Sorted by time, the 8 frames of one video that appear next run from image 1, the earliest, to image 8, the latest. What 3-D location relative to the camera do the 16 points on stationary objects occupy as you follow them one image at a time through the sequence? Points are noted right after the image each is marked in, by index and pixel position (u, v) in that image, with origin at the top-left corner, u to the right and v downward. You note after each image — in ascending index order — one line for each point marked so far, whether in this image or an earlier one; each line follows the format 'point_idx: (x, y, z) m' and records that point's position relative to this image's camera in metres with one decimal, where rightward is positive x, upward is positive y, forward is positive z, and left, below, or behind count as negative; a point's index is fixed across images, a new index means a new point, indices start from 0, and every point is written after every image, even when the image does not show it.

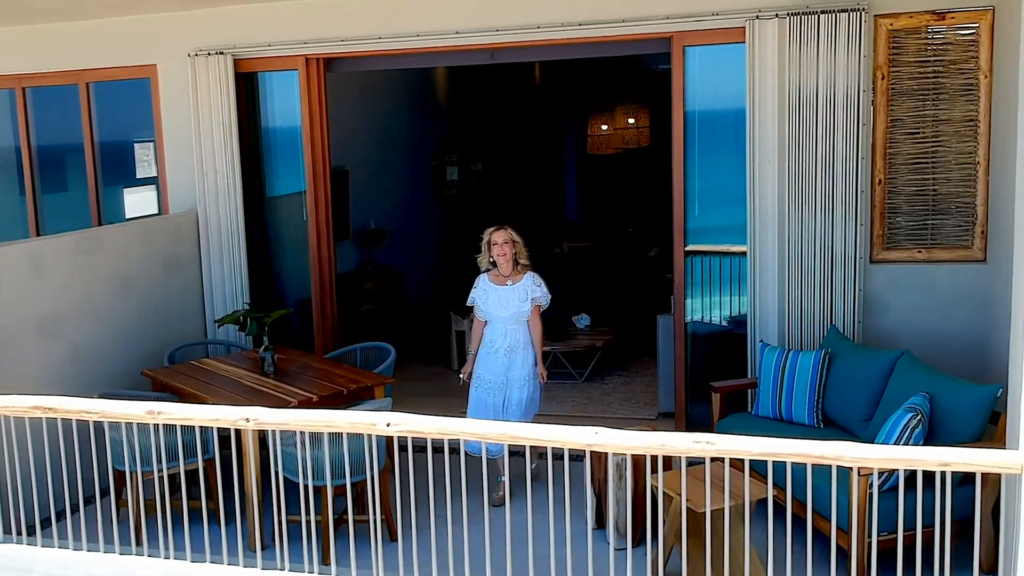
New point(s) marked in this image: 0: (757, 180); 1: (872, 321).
0: (+1.6, +0.7, +5.9) m
1: (+2.3, -0.2, +6.0) m
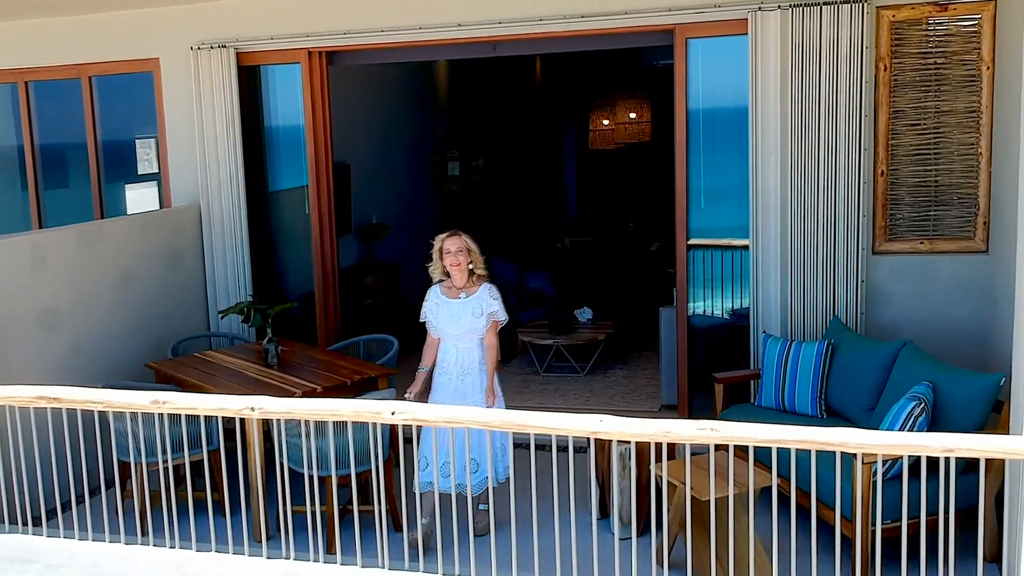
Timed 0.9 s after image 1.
0: (+1.6, +0.8, +5.9) m
1: (+2.3, -0.1, +6.0) m
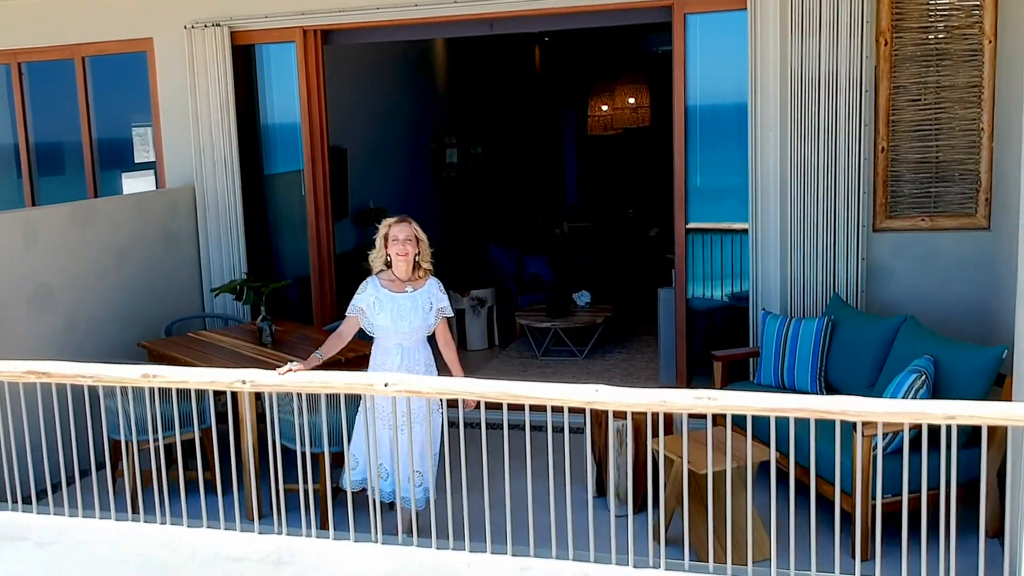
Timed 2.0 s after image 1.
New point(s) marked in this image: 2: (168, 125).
0: (+1.6, +0.9, +5.9) m
1: (+2.3, 0.0, +5.9) m
2: (-2.6, +1.3, +7.1) m
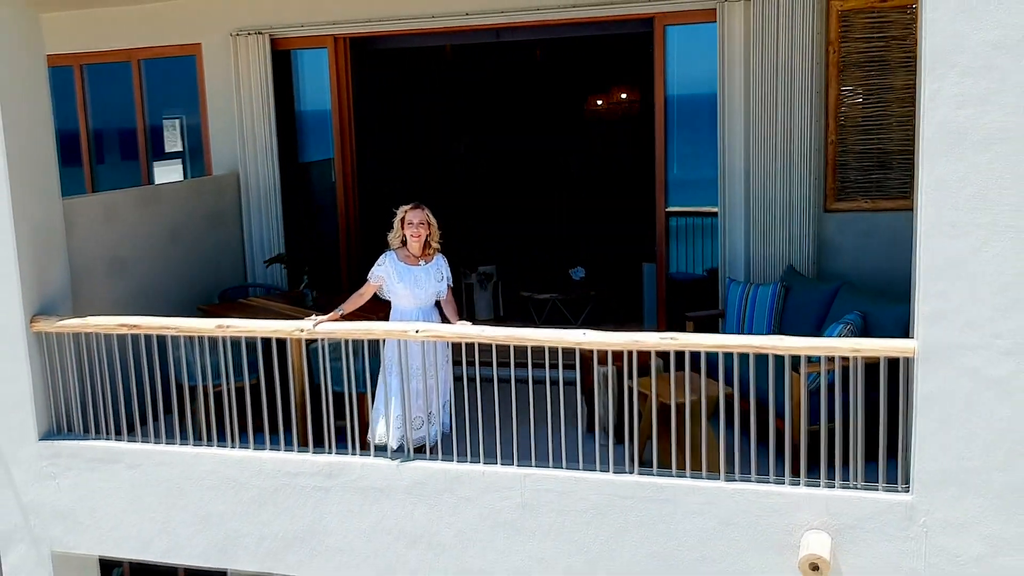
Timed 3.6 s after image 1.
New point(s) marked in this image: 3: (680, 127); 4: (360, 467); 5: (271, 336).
0: (+1.6, +1.1, +6.9) m
1: (+2.4, +0.2, +6.9) m
2: (-2.6, +1.5, +8.1) m
3: (+1.3, +1.2, +7.1) m
4: (-0.9, -1.0, +5.2) m
5: (-1.4, -0.3, +5.3) m
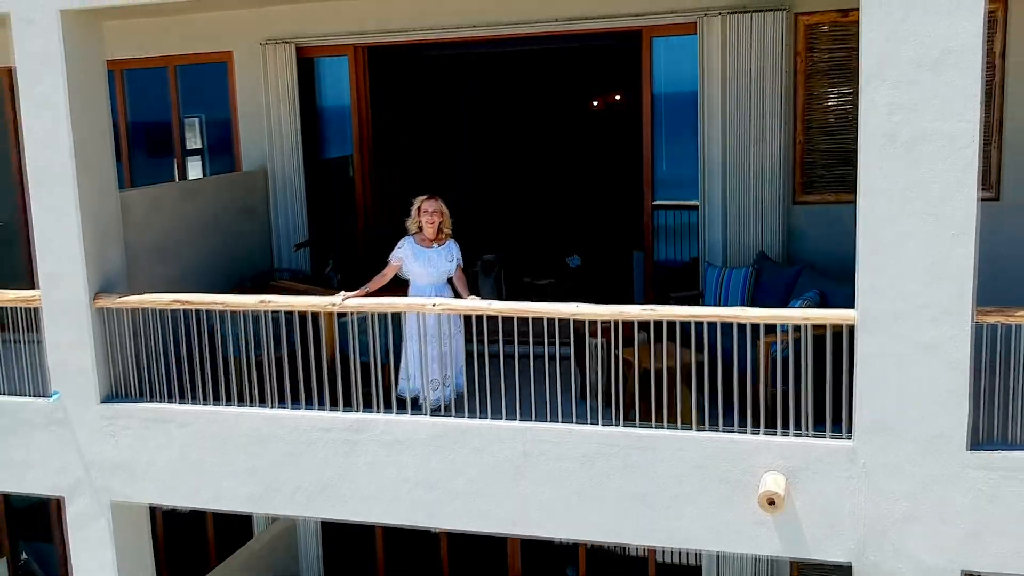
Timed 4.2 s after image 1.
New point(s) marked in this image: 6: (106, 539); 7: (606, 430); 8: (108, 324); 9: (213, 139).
0: (+1.6, +1.2, +7.7) m
1: (+2.4, +0.3, +7.8) m
2: (-2.6, +1.6, +8.9) m
3: (+1.3, +1.4, +8.0) m
4: (-0.8, -0.9, +6.1) m
5: (-1.4, -0.1, +6.2) m
6: (-3.0, -1.9, +6.9) m
7: (+0.6, -0.9, +5.6) m
8: (-2.9, -0.3, +6.7) m
9: (-2.9, +1.5, +9.1) m
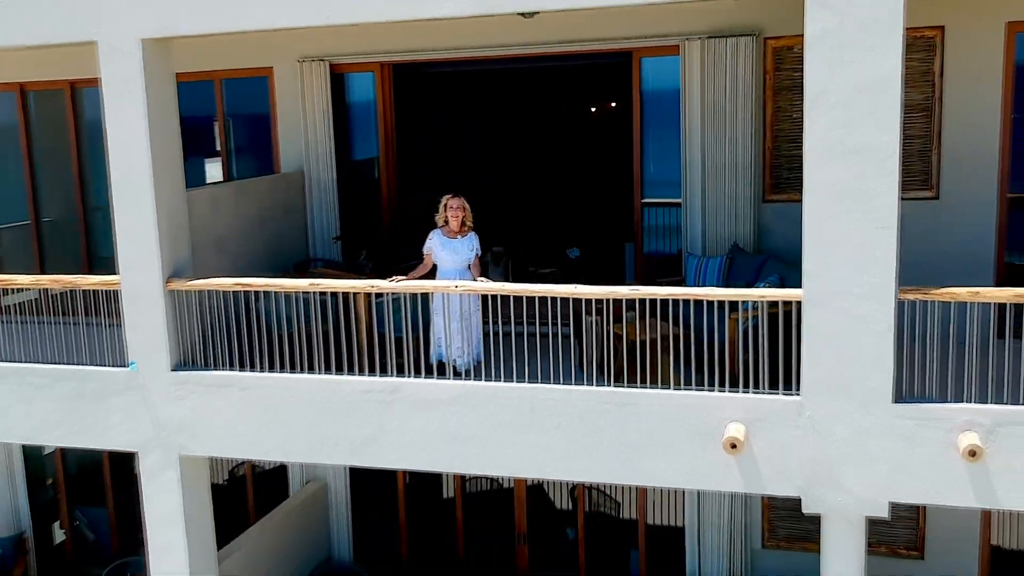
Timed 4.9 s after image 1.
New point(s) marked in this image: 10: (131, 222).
0: (+1.7, +1.4, +8.9) m
1: (+2.4, +0.5, +8.9) m
2: (-2.5, +1.7, +10.1) m
3: (+1.4, +1.5, +9.2) m
4: (-0.8, -0.8, +7.3) m
5: (-1.3, 0.0, +7.3) m
6: (-3.0, -1.8, +8.1) m
7: (+0.7, -0.8, +6.8) m
8: (-2.8, -0.1, +7.9) m
9: (-2.9, +1.6, +10.3) m
10: (-3.2, +0.6, +7.7) m
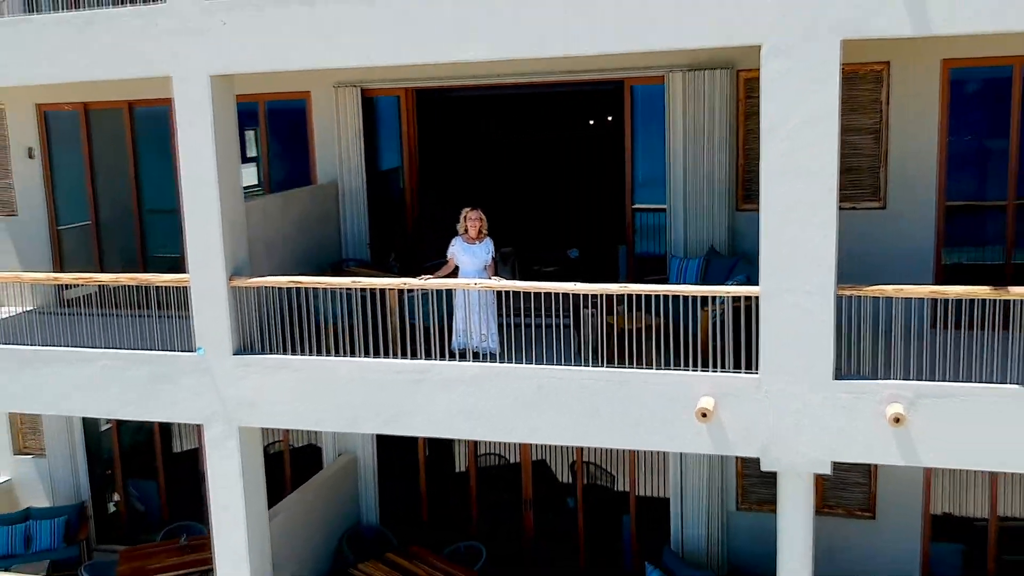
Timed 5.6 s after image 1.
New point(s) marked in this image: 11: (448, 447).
0: (+1.8, +1.4, +10.3) m
1: (+2.5, +0.5, +10.4) m
2: (-2.4, +1.8, +11.5) m
3: (+1.5, +1.5, +10.6) m
4: (-0.7, -0.7, +8.7) m
5: (-1.2, 0.0, +8.8) m
6: (-2.9, -1.7, +9.5) m
7: (+0.7, -0.7, +8.3) m
8: (-2.8, -0.1, +9.3) m
9: (-2.8, +1.7, +11.7) m
10: (-3.1, +0.6, +9.1) m
11: (-0.8, -2.1, +12.0) m
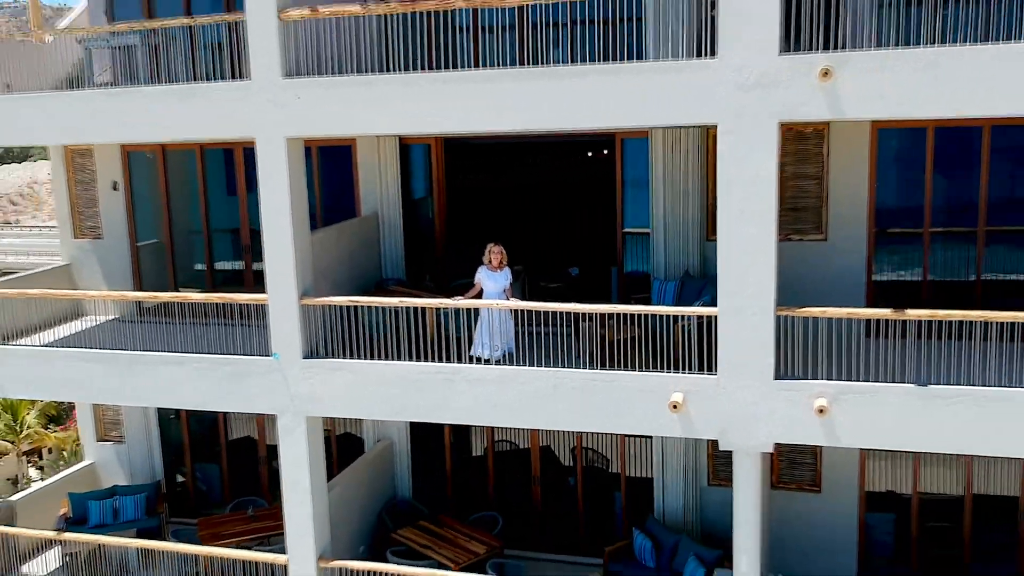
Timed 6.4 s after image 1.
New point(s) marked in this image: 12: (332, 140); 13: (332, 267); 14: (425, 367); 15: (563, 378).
0: (+2.0, +1.2, +12.6) m
1: (+2.7, +0.3, +12.7) m
2: (-2.2, +1.6, +13.8) m
3: (+1.7, +1.3, +12.9) m
4: (-0.5, -1.0, +11.0) m
5: (-1.0, -0.2, +11.1) m
6: (-2.7, -1.9, +11.9) m
7: (+0.9, -1.0, +10.6) m
8: (-2.6, -0.3, +11.6) m
9: (-2.6, +1.5, +14.0) m
10: (-2.9, +0.4, +11.5) m
11: (-0.7, -2.3, +14.3) m
12: (-2.7, +2.2, +13.9) m
13: (-2.4, +0.3, +12.5) m
14: (-1.1, -1.0, +11.2) m
15: (+0.6, -1.0, +10.7) m
